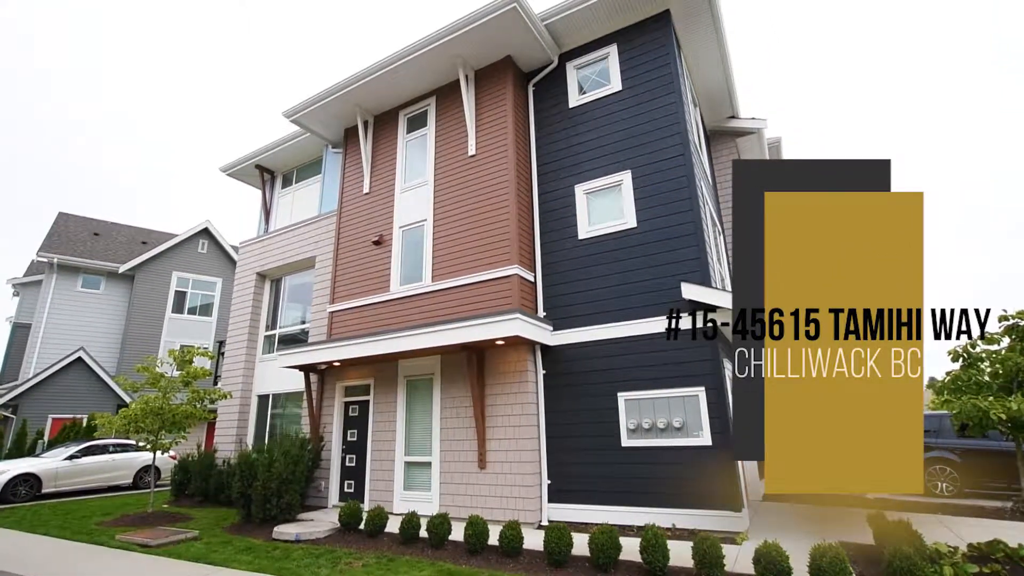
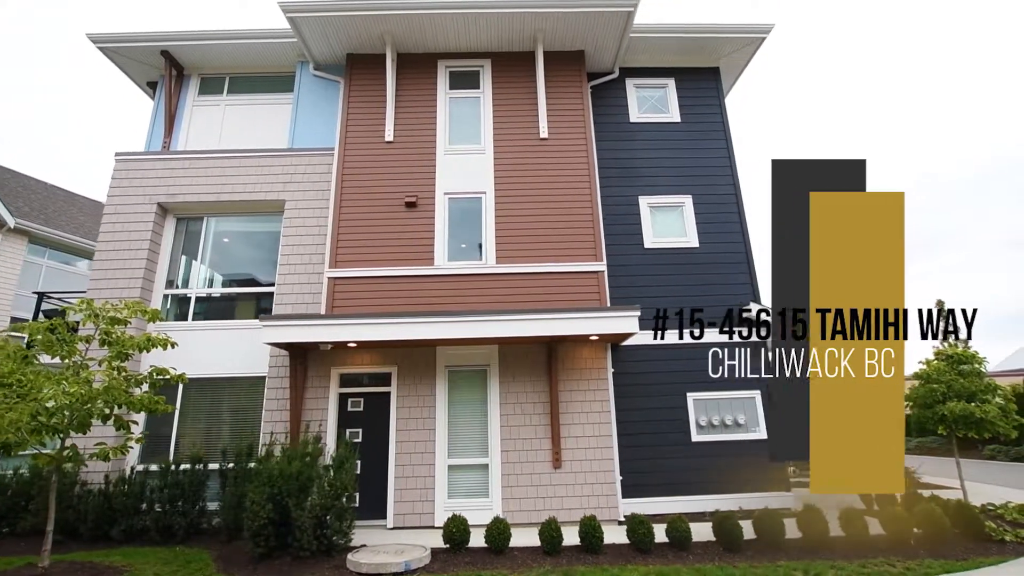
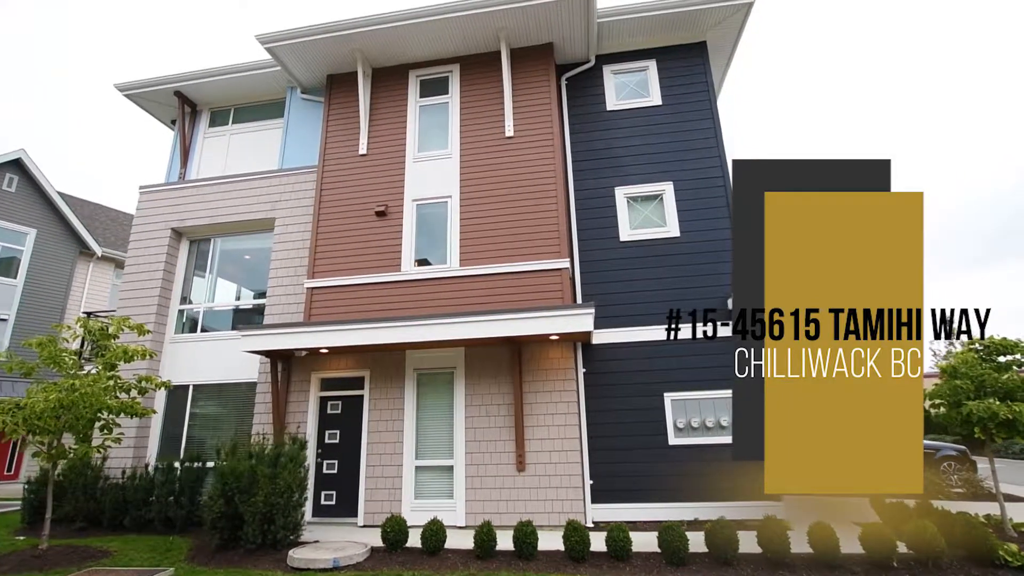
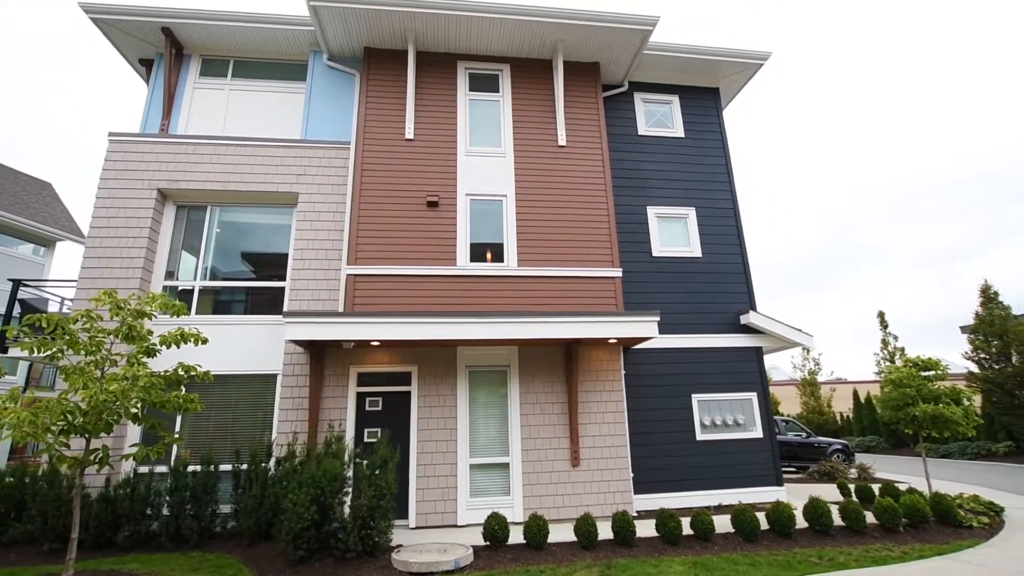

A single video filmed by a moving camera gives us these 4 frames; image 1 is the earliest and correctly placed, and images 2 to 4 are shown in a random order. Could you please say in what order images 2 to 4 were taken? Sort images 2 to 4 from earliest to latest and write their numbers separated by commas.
3, 2, 4
